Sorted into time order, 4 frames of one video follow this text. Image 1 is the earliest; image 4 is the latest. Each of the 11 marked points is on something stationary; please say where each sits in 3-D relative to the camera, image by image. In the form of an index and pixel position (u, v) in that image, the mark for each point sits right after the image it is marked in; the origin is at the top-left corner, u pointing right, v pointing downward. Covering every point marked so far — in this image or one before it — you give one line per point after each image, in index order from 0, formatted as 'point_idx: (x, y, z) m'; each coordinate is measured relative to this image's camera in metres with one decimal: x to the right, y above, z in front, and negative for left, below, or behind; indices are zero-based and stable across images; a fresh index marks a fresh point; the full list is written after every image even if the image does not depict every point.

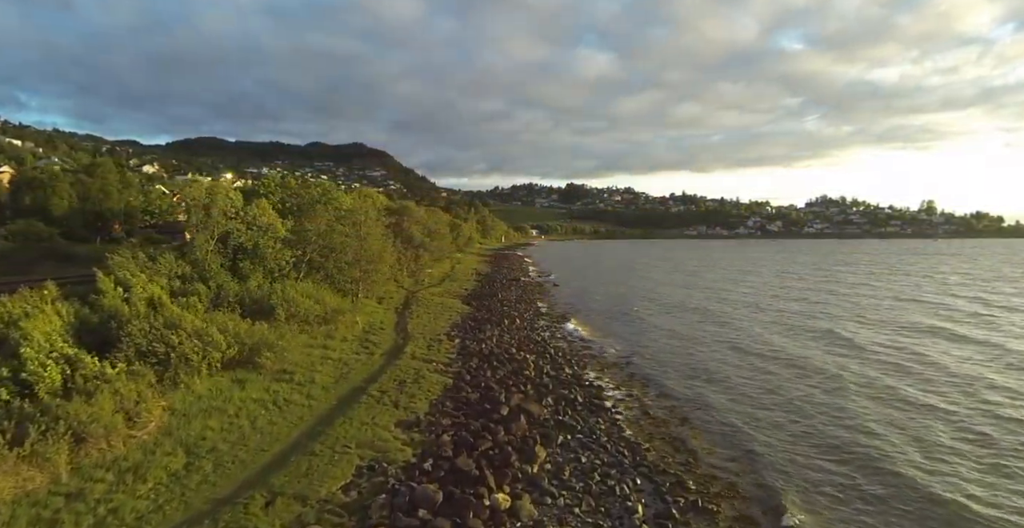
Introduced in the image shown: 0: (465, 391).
0: (-1.5, -4.0, +19.3) m
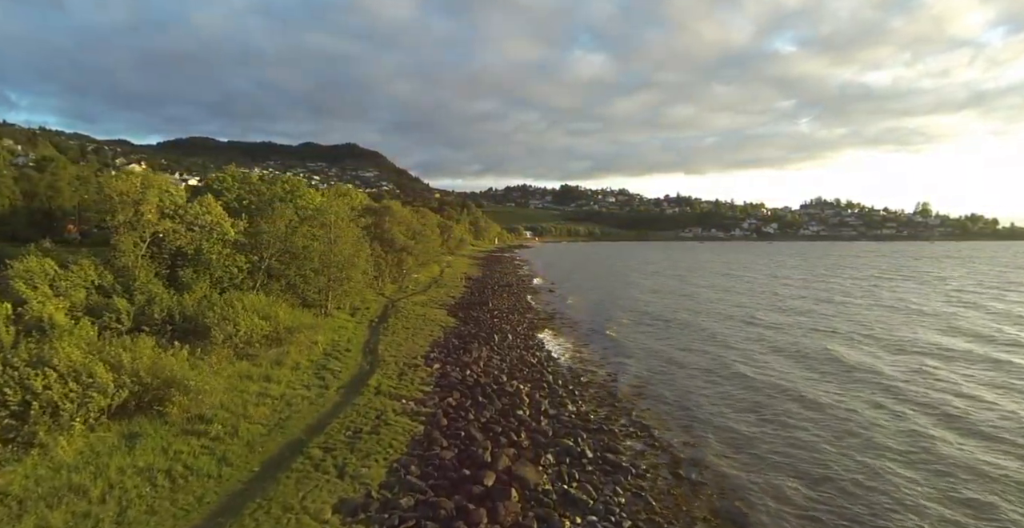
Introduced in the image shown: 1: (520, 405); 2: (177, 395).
0: (-1.8, -4.3, +14.7) m
1: (+0.3, -4.3, +19.1) m
2: (-8.0, -3.1, +14.8) m
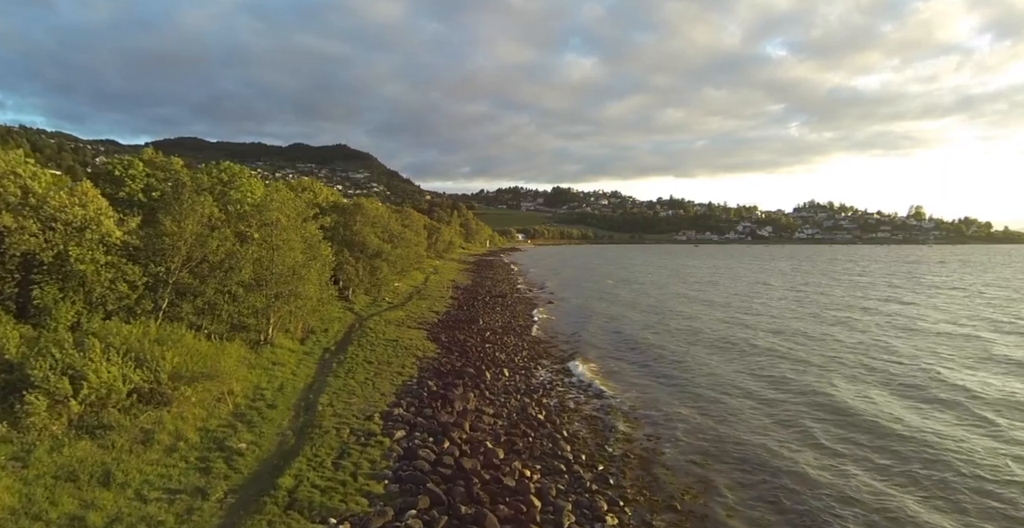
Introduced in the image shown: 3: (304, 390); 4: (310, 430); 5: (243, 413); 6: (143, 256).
0: (-1.6, -4.7, +7.2) m
1: (+0.3, -4.8, +11.6) m
2: (-7.9, -3.5, +7.2) m
3: (-6.3, -3.8, +18.6) m
4: (-4.9, -4.0, +15.0) m
5: (-6.9, -3.8, +15.9) m
6: (-11.7, +0.2, +20.0) m
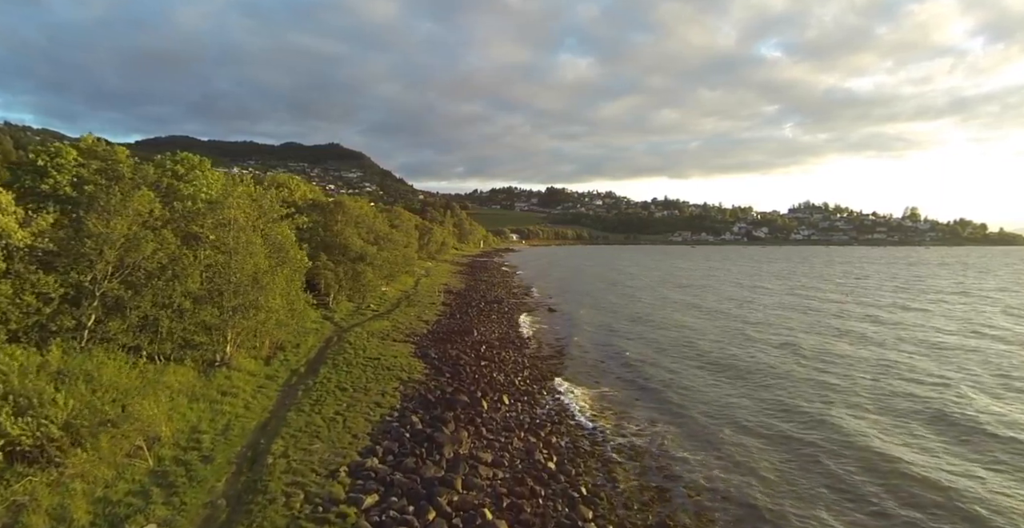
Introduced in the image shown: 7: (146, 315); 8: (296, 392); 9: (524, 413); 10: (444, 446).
0: (-1.4, -5.0, +3.5) m
1: (+0.5, -5.0, +8.0) m
2: (-7.7, -3.7, +3.5) m
3: (-6.2, -4.0, +14.9) m
4: (-4.8, -4.2, +11.3) m
5: (-6.8, -4.0, +12.2) m
6: (-11.7, 0.0, +16.2) m
7: (-10.4, -1.4, +17.7) m
8: (-6.4, -3.8, +18.6) m
9: (+0.5, -4.5, +18.8) m
10: (-1.6, -4.3, +14.8) m
